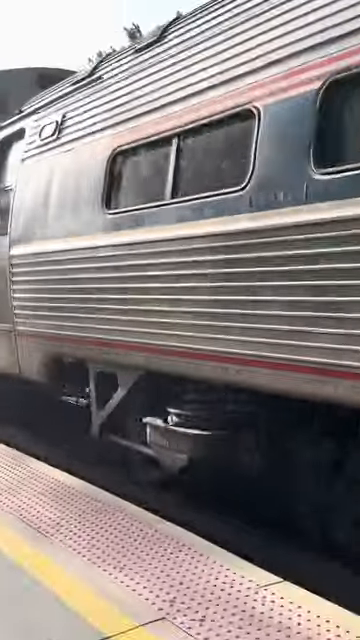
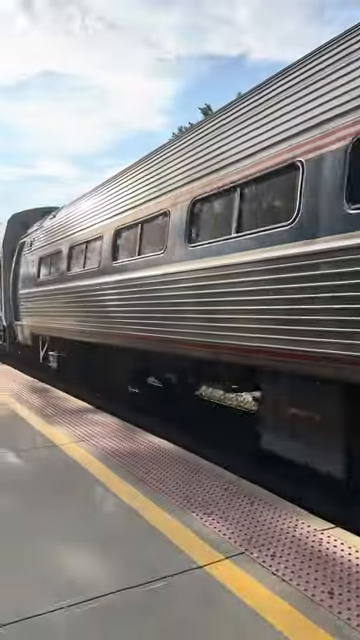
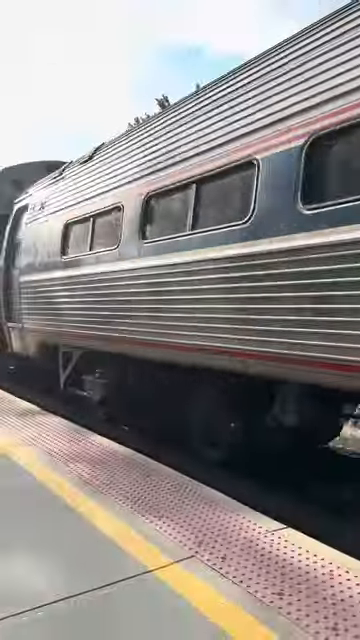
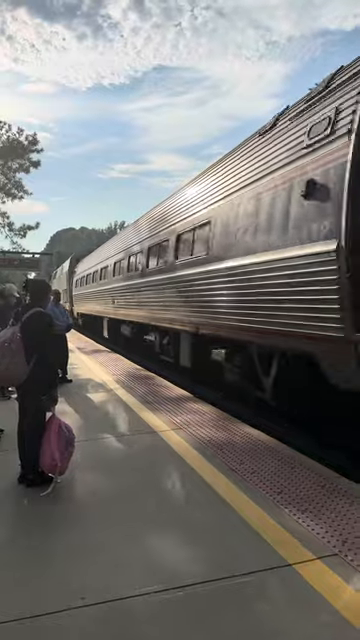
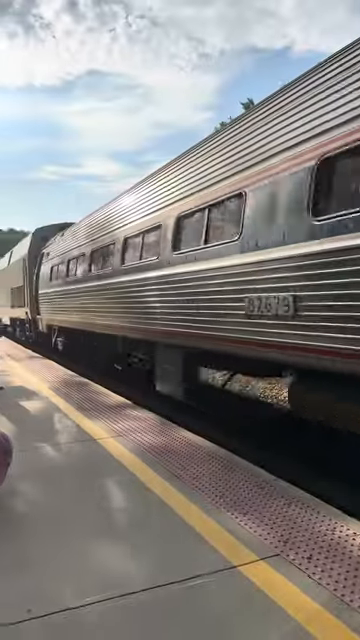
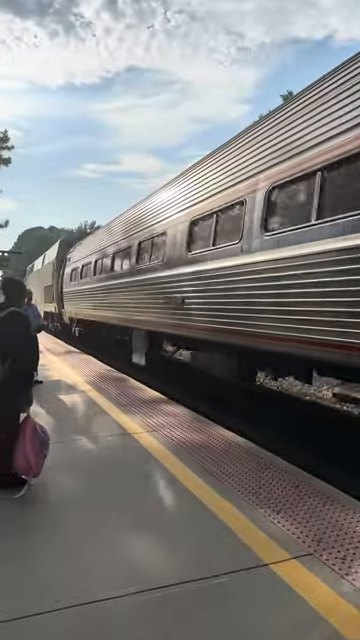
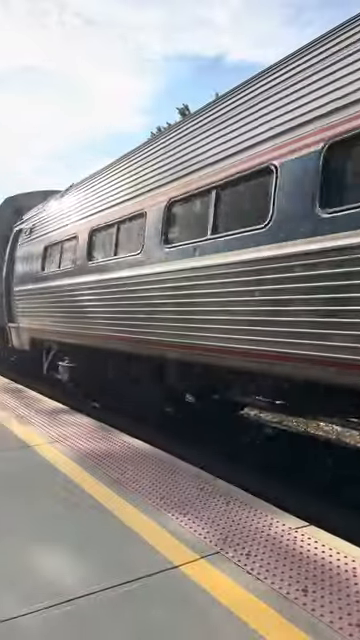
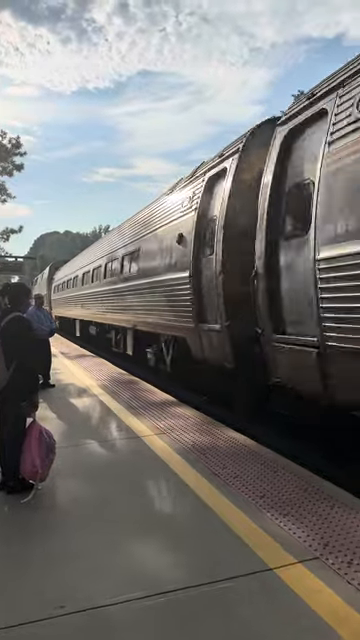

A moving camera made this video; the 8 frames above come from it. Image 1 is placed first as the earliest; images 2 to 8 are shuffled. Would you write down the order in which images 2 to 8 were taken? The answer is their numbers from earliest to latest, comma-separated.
3, 7, 2, 5, 6, 4, 8
